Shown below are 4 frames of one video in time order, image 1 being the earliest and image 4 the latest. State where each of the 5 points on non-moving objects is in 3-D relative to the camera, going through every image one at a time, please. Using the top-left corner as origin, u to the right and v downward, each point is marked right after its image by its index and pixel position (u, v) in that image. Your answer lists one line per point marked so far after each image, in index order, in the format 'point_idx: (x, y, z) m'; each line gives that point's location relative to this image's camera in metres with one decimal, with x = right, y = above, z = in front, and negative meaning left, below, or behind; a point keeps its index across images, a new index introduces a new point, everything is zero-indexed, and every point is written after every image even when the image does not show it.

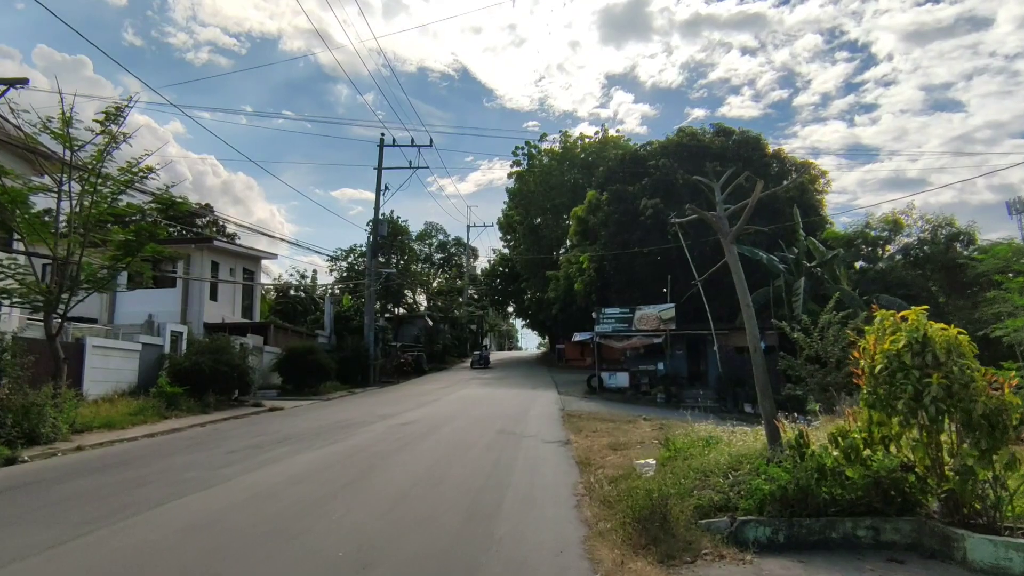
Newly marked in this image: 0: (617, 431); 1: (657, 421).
0: (+2.0, -2.7, +14.0) m
1: (+3.2, -2.9, +16.1) m
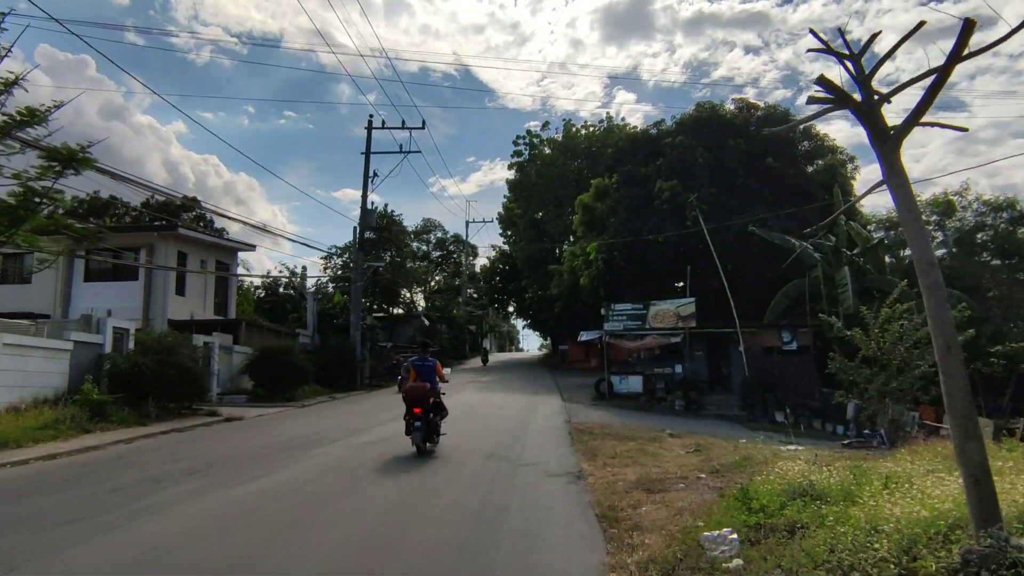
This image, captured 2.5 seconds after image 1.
0: (+1.9, -2.4, +10.7) m
1: (+3.1, -2.7, +12.8) m
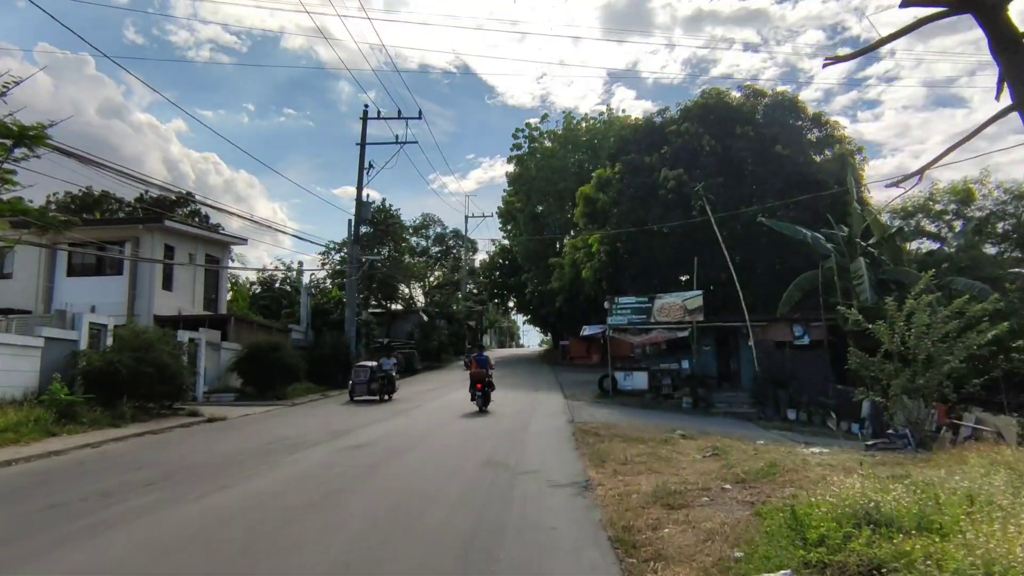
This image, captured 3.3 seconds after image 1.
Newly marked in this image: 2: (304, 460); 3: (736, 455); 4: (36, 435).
0: (+1.9, -2.3, +9.7) m
1: (+3.1, -2.5, +11.8) m
2: (-2.9, -2.4, +10.4) m
3: (+3.1, -2.3, +10.1) m
4: (-8.5, -2.6, +13.3) m
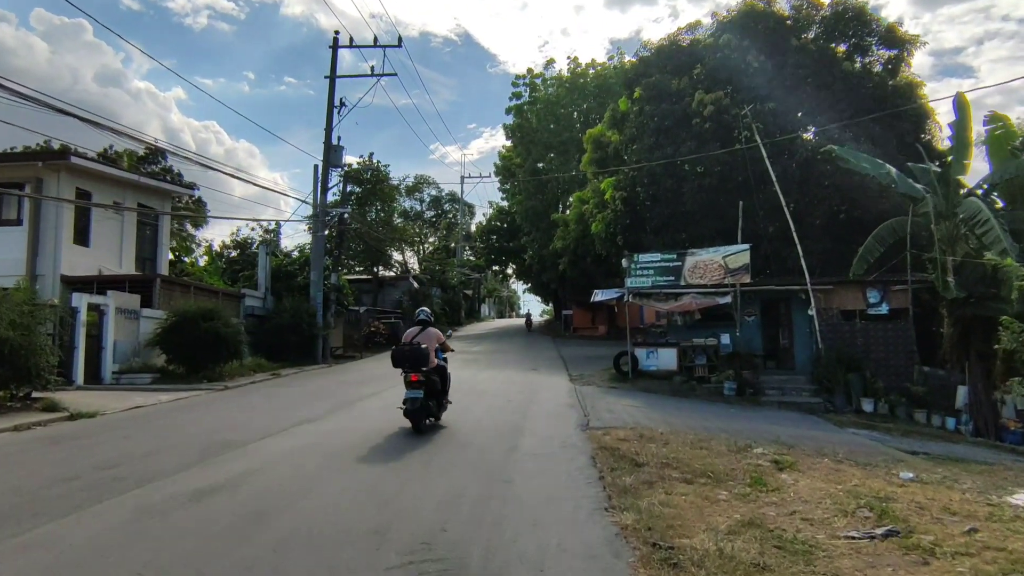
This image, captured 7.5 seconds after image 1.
0: (+1.7, -1.6, +4.4) m
1: (+2.9, -1.8, +6.5) m
2: (-3.1, -1.7, +5.1) m
3: (+2.8, -1.6, +4.8) m
4: (-8.7, -1.8, +8.0) m
